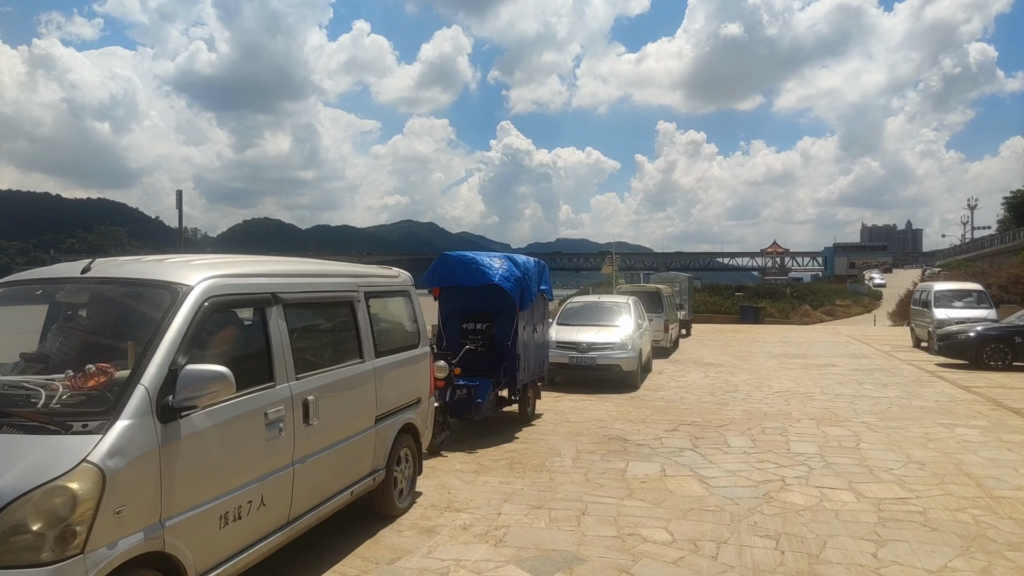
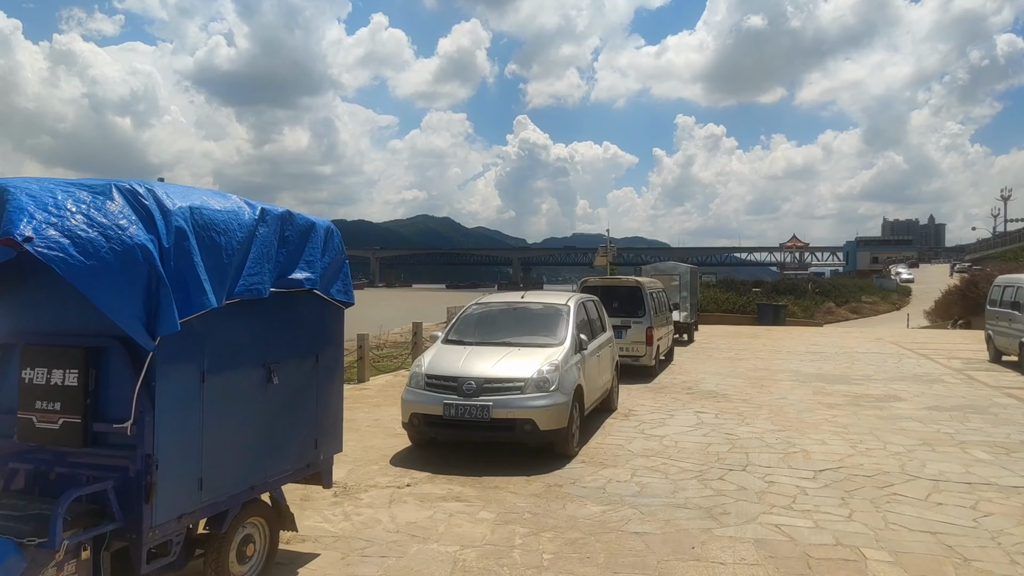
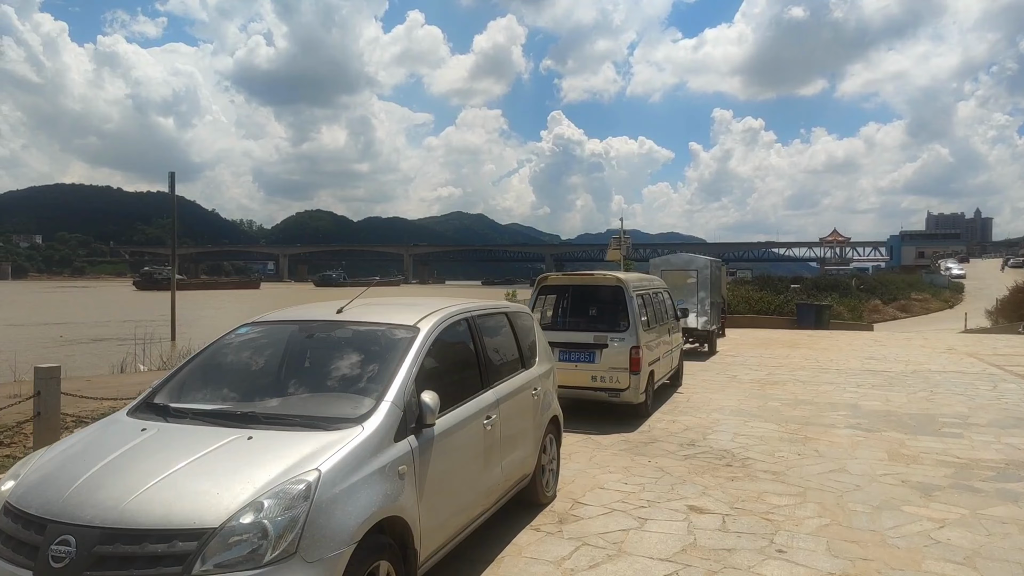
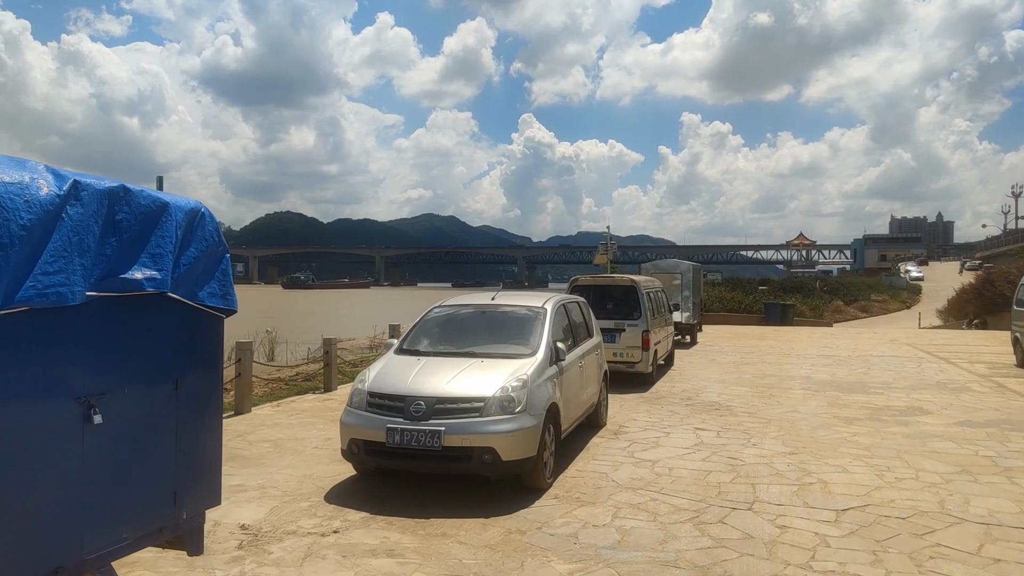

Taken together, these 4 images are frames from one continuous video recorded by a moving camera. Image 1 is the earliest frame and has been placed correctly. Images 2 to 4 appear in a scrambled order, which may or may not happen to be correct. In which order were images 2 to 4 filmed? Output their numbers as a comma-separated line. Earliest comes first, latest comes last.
2, 4, 3
